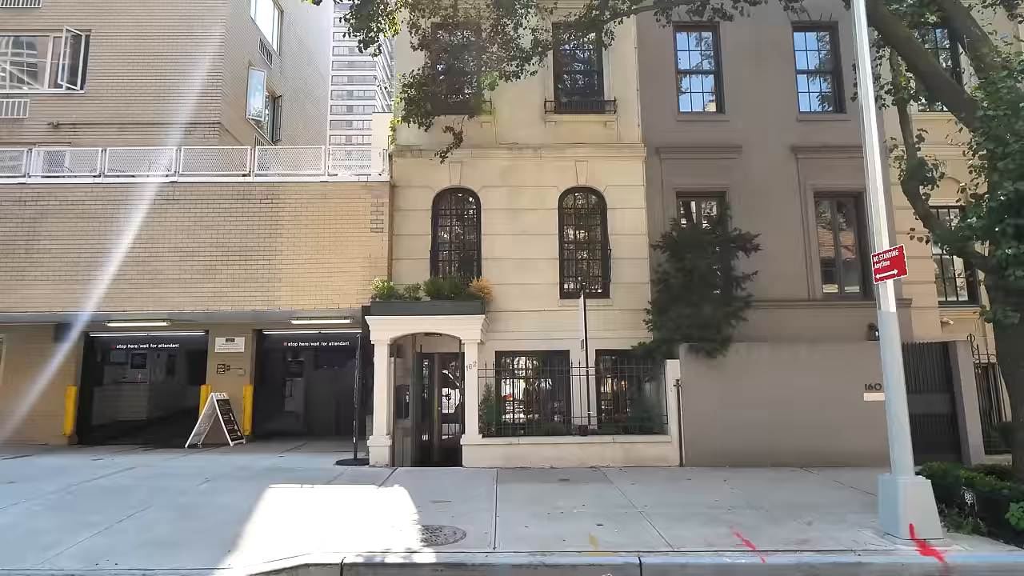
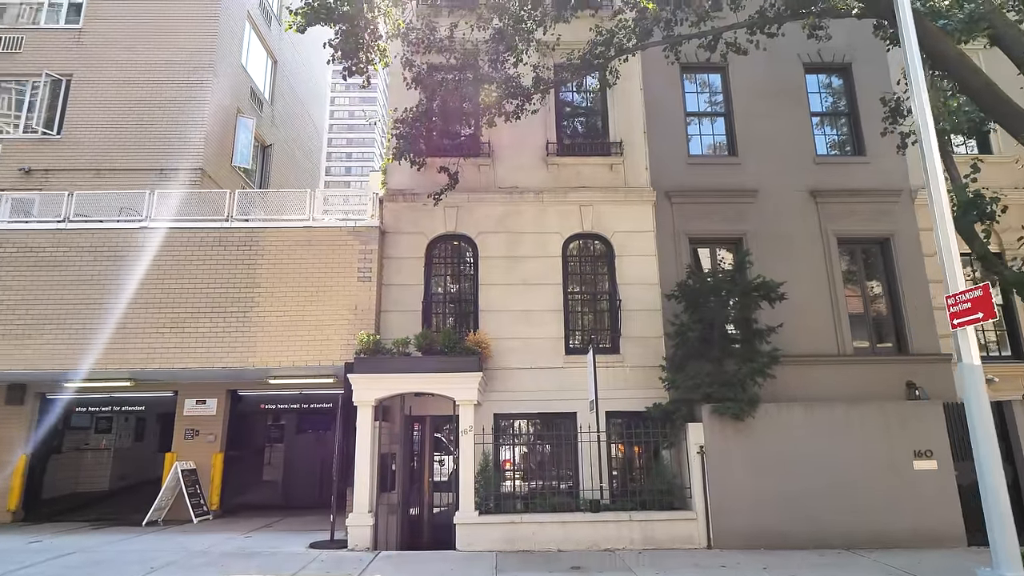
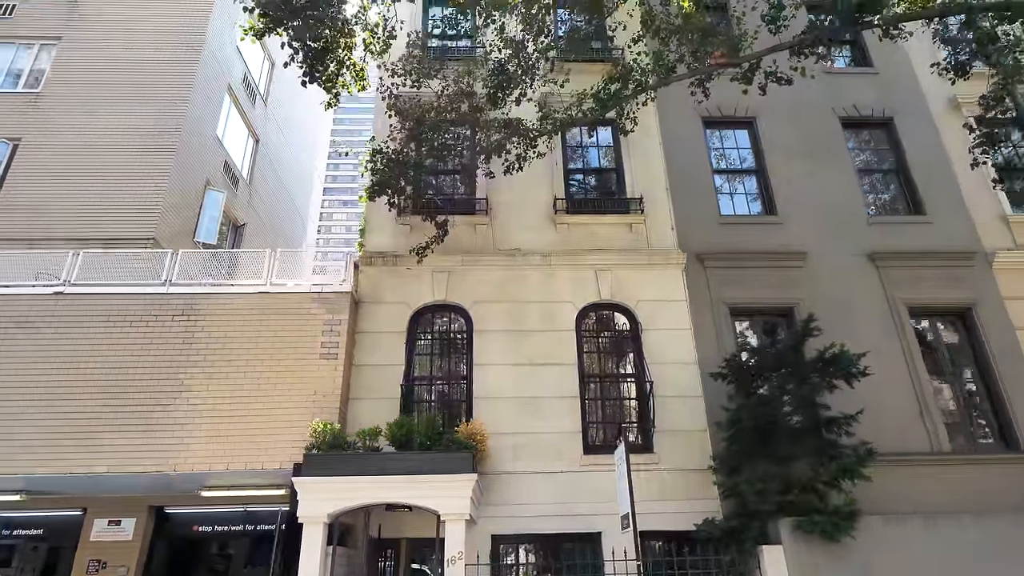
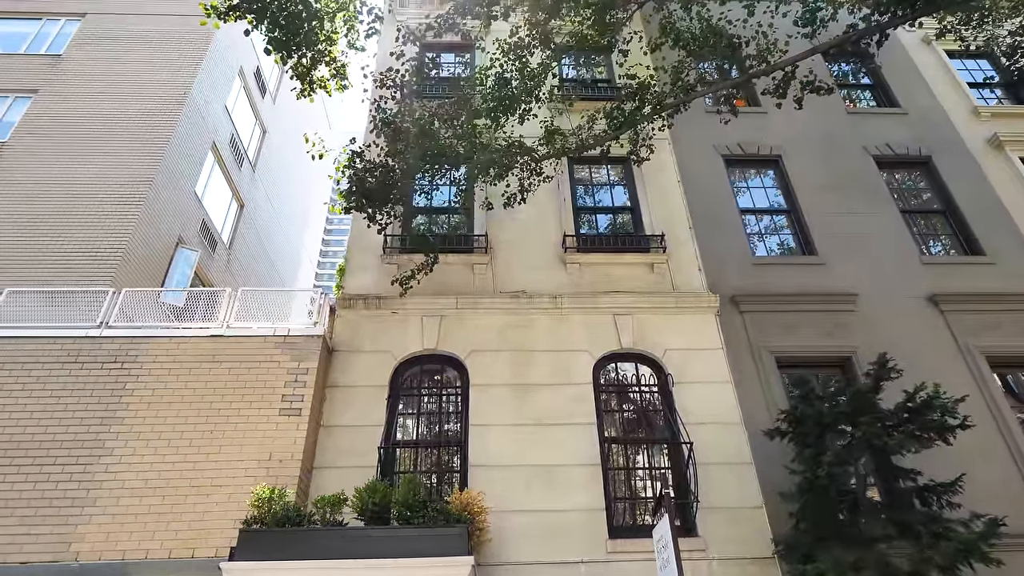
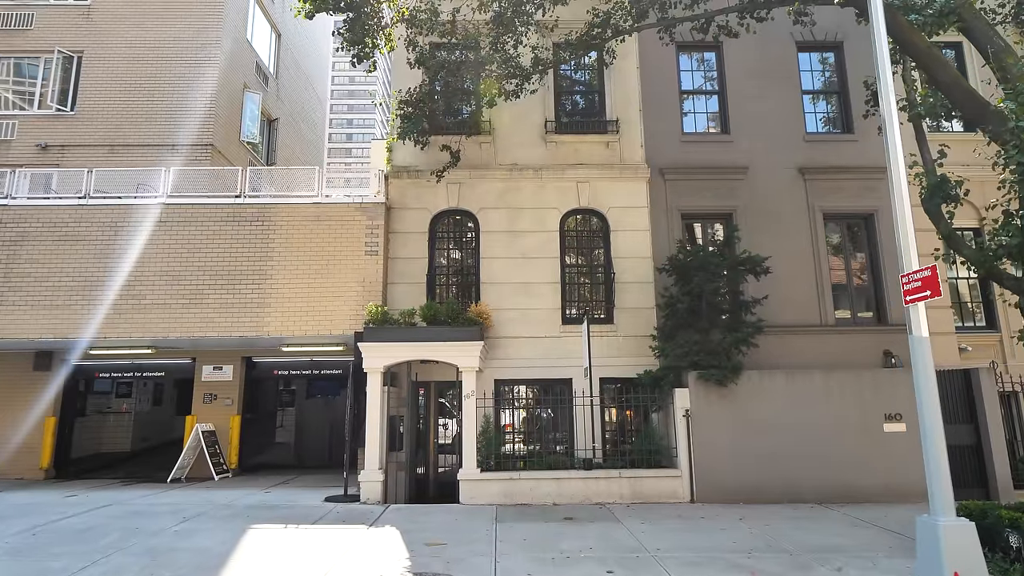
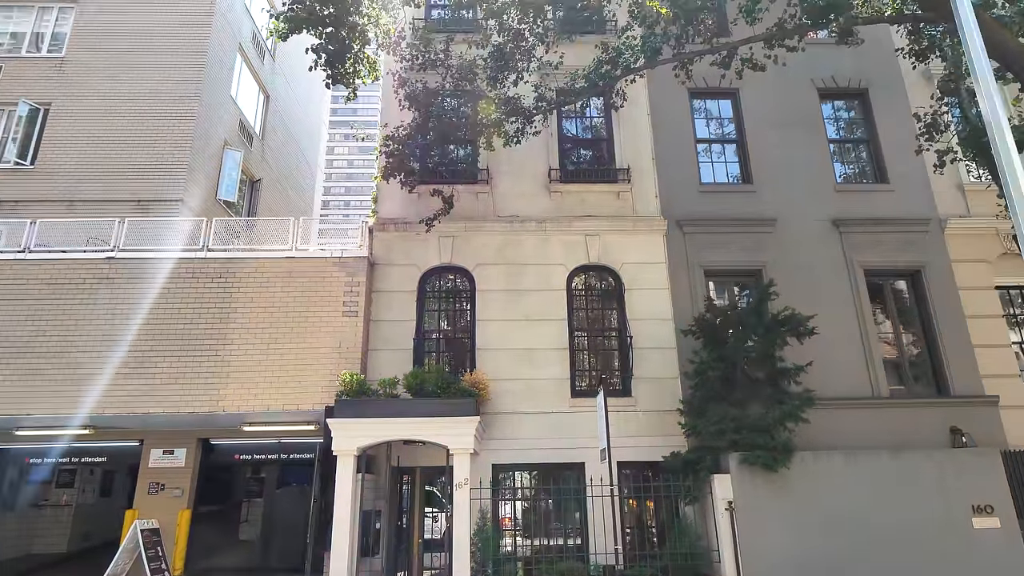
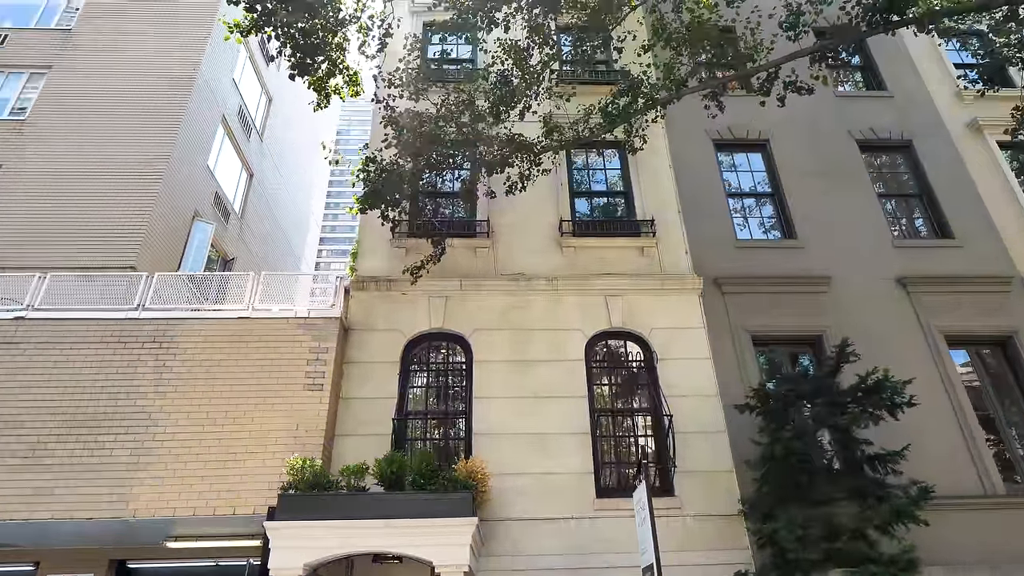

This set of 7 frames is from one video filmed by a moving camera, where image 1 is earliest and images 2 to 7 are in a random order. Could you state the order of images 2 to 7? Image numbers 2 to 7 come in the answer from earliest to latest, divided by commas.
5, 2, 6, 3, 7, 4
